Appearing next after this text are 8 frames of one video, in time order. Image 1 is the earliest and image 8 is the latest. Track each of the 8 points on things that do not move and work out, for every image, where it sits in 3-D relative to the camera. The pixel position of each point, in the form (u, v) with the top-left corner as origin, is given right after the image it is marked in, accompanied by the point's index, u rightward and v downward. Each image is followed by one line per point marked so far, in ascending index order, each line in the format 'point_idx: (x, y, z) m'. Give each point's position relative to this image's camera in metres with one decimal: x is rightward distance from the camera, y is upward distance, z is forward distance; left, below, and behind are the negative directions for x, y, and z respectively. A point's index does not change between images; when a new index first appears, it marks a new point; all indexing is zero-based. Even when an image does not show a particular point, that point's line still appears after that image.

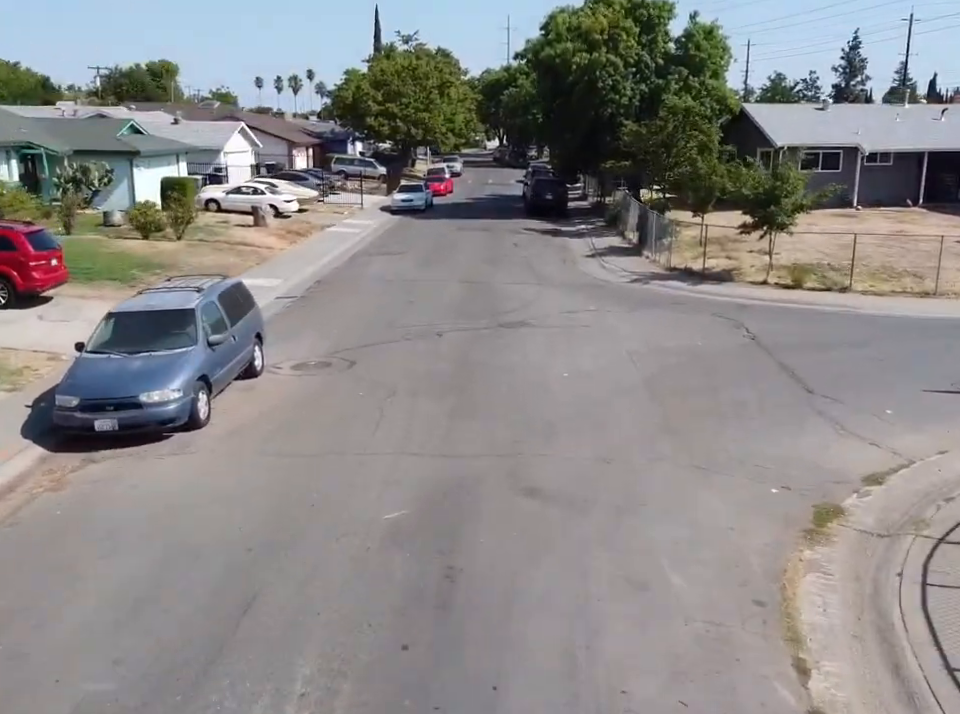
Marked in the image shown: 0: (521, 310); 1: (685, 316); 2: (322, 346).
0: (+0.9, +1.0, +19.2) m
1: (+4.3, +0.9, +18.5) m
2: (-2.9, +0.2, +16.1) m
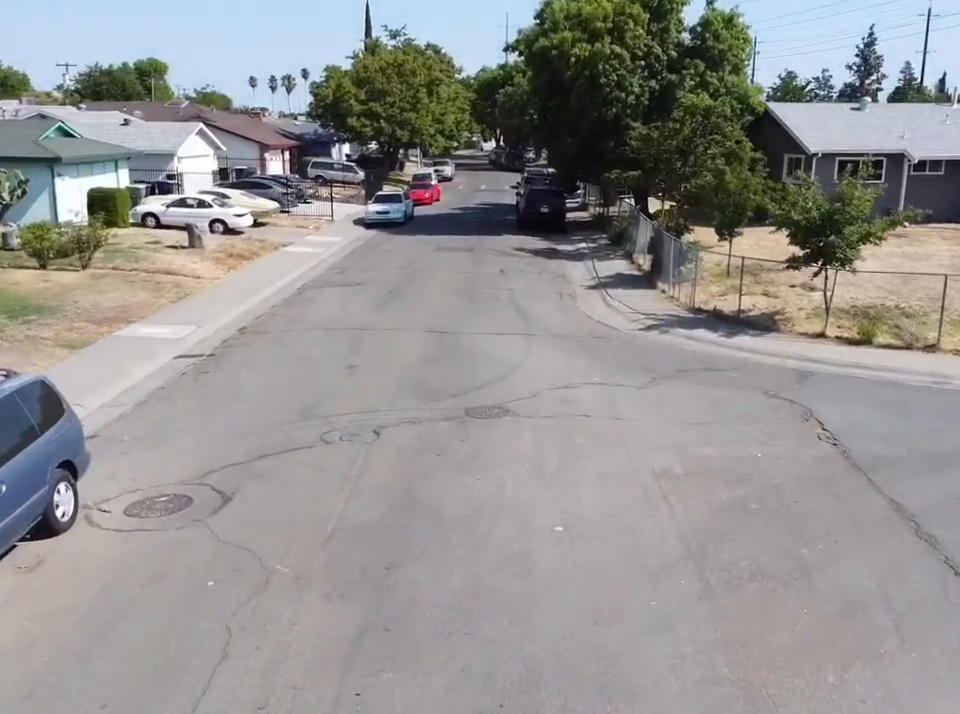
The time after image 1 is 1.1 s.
0: (+0.3, -0.4, +14.0) m
1: (+3.7, -0.6, +13.3) m
2: (-3.5, -1.2, +10.8) m
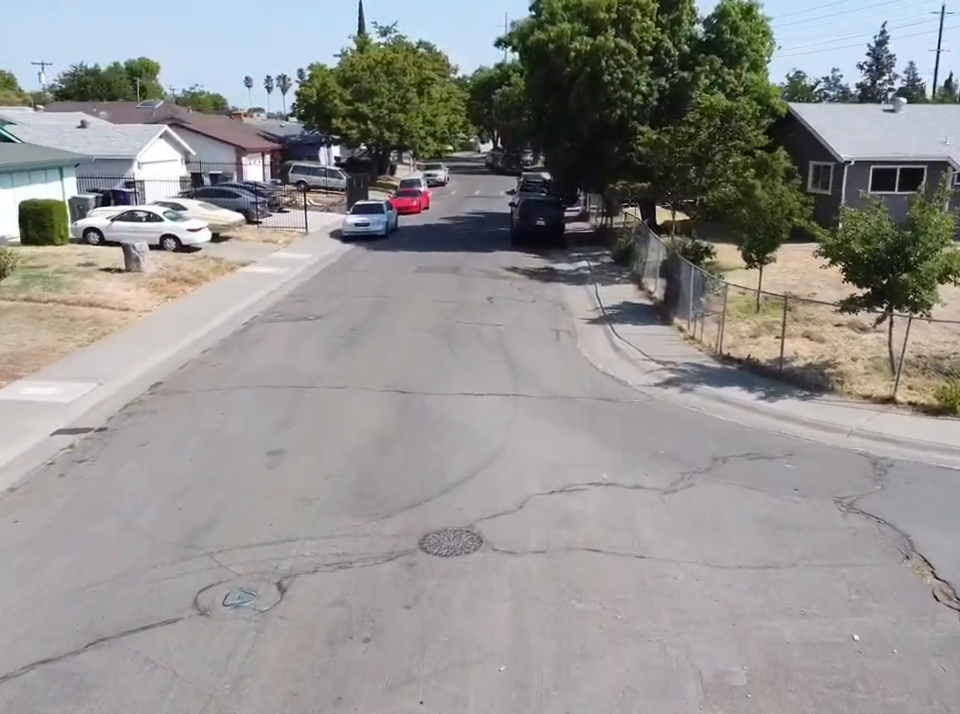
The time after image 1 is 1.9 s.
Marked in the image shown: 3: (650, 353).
0: (-0.1, -1.4, +10.3) m
1: (+3.3, -1.6, +9.7) m
2: (-3.8, -2.2, +7.1) m
3: (+3.2, +0.1, +16.7) m
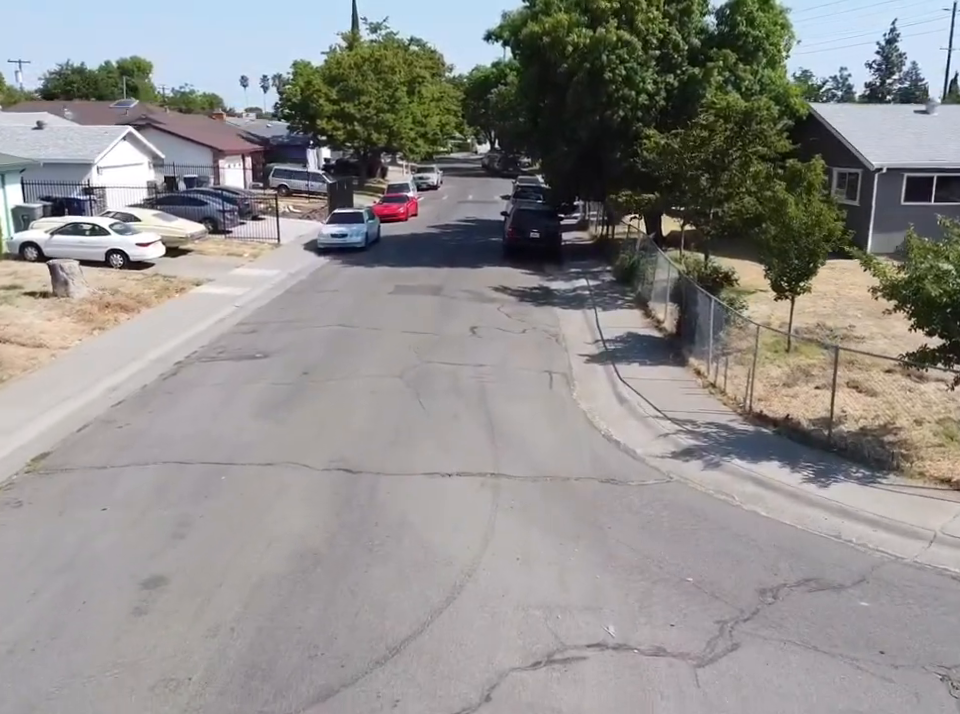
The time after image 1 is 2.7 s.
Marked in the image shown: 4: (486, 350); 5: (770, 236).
0: (-0.5, -2.3, +7.2) m
1: (+2.9, -2.5, +6.6) m
2: (-4.2, -3.1, +4.1) m
3: (+2.8, -0.8, +13.7) m
4: (+0.1, +0.1, +17.2) m
5: (+5.2, +2.2, +15.8) m
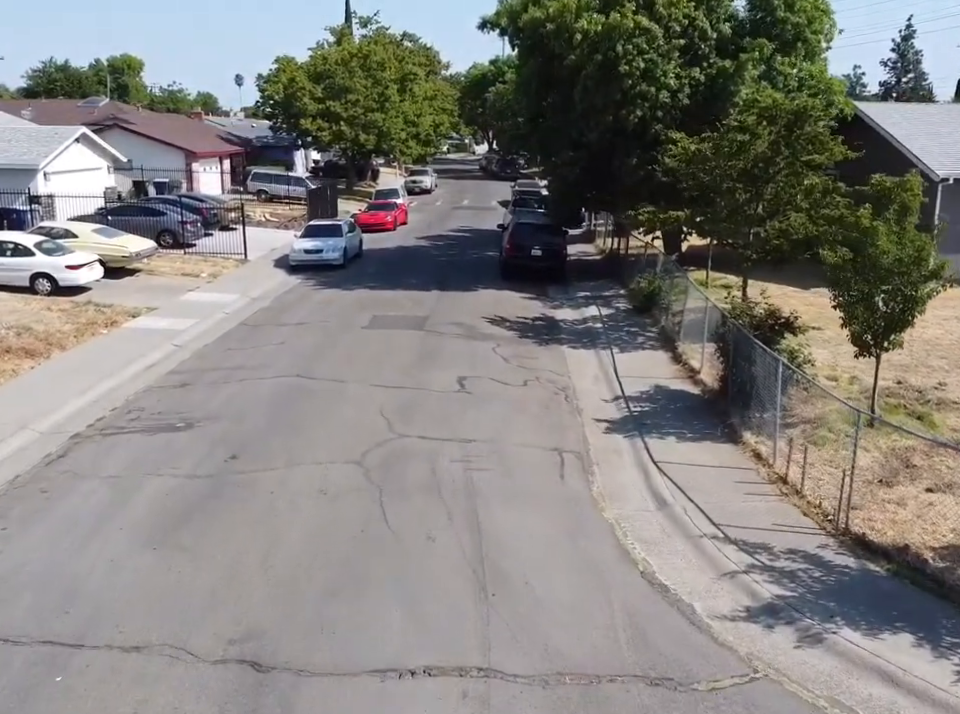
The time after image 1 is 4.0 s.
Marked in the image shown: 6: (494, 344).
0: (-0.6, -3.3, +3.4) m
1: (+2.8, -3.5, +2.8) m
2: (-4.4, -4.1, +0.3) m
3: (+2.6, -1.8, +9.8) m
4: (-0.1, -0.9, +13.4) m
5: (+5.0, +1.1, +12.0) m
6: (+0.3, +0.3, +18.2) m
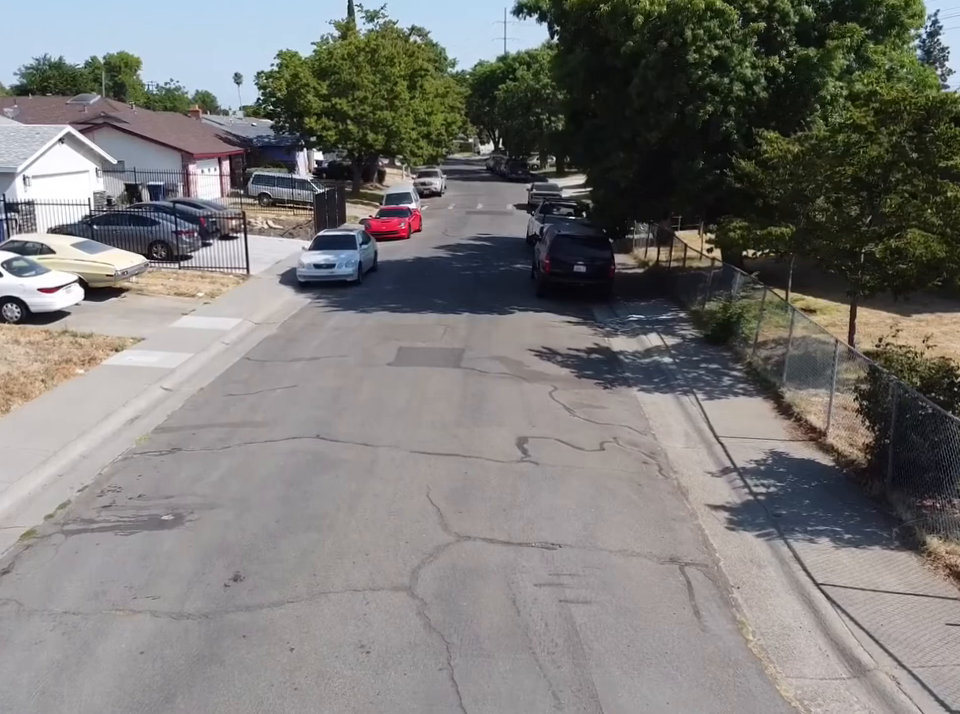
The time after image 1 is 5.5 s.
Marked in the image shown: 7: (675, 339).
0: (+0.3, -4.1, +0.2) m
1: (+3.7, -4.3, -0.3) m
2: (-3.4, -4.9, -2.9) m
3: (+3.6, -2.6, +6.7) m
4: (+0.8, -1.7, +10.2) m
5: (+6.0, +0.3, +8.8) m
6: (+1.2, -0.5, +15.1) m
7: (+4.1, +0.3, +18.4) m
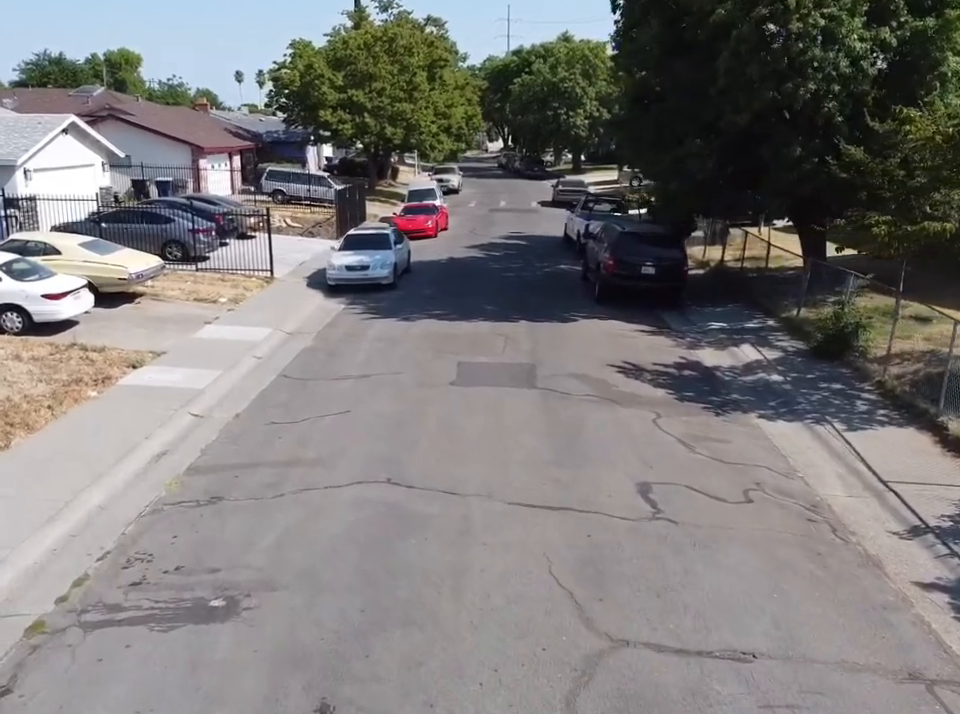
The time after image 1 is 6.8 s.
0: (+1.5, -4.4, -2.1) m
1: (+5.0, -4.6, -2.7) m
2: (-2.2, -5.3, -5.2) m
3: (+4.8, -2.9, +4.3) m
4: (+2.1, -2.0, +7.8) m
5: (+7.2, 0.0, +6.5) m
6: (+2.5, -0.8, +12.7) m
7: (+5.3, +0.1, +16.0) m
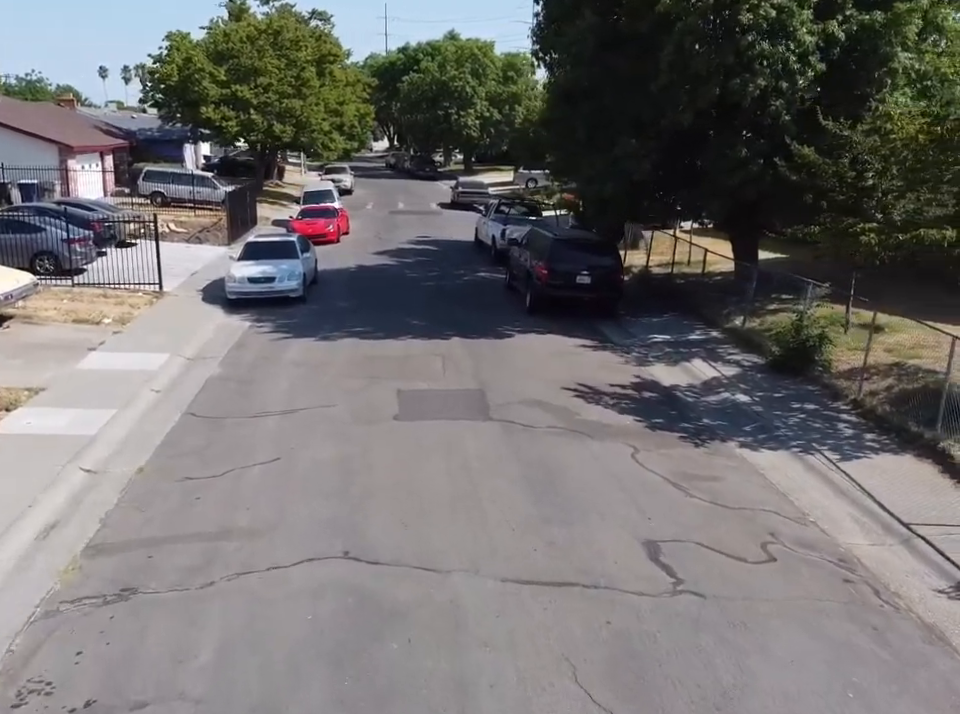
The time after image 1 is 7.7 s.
0: (+2.9, -4.8, -3.5) m
1: (+6.5, -4.9, -3.6) m
2: (-0.3, -5.7, -7.0) m
3: (+5.3, -3.2, +3.4) m
4: (+2.2, -2.3, +6.5) m
5: (+7.3, -0.2, +5.8) m
6: (+1.9, -1.2, +11.3) m
7: (+4.3, -0.2, +15.0) m
